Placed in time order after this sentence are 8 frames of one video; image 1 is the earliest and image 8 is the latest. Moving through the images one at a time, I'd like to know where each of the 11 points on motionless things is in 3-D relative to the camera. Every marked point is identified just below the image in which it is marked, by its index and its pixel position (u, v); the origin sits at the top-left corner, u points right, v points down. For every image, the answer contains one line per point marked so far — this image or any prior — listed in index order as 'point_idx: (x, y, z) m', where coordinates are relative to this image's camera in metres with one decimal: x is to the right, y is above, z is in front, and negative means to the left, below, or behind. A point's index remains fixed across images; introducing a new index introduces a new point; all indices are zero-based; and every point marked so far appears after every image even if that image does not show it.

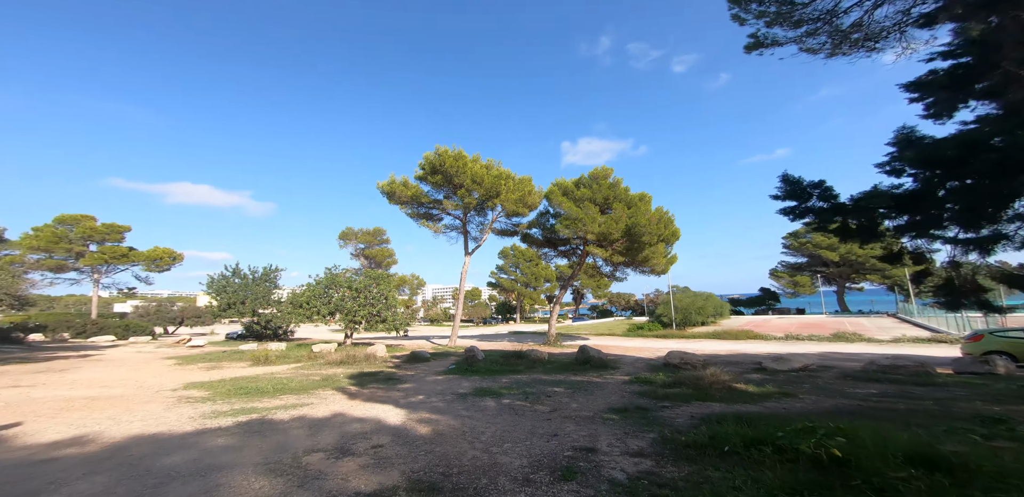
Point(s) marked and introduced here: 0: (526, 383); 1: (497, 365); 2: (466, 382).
0: (+0.4, -3.5, +10.5) m
1: (-0.6, -4.2, +14.7) m
2: (-1.2, -3.4, +10.5) m
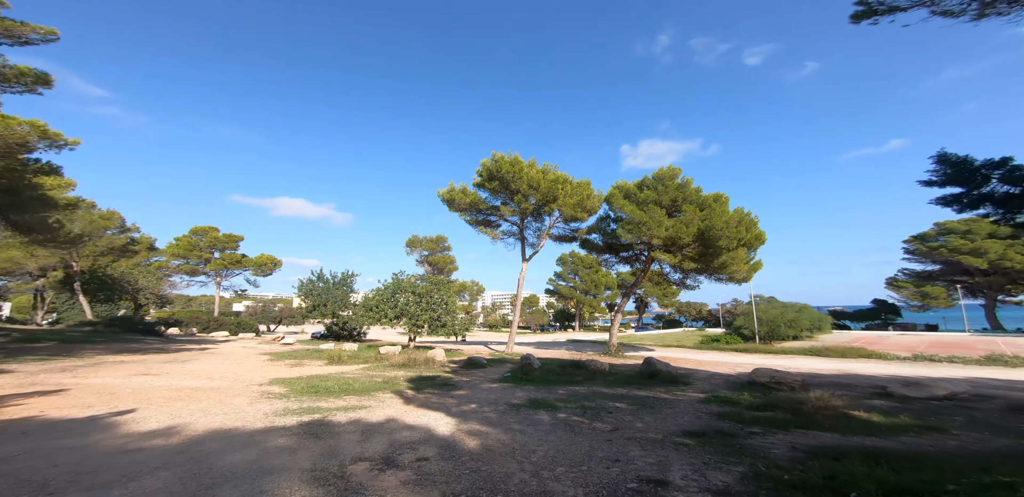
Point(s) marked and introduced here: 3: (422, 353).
0: (+1.8, -3.6, +9.9) m
1: (+1.4, -4.3, +14.2) m
2: (+0.2, -3.5, +10.1) m
3: (-3.8, -4.3, +17.1) m
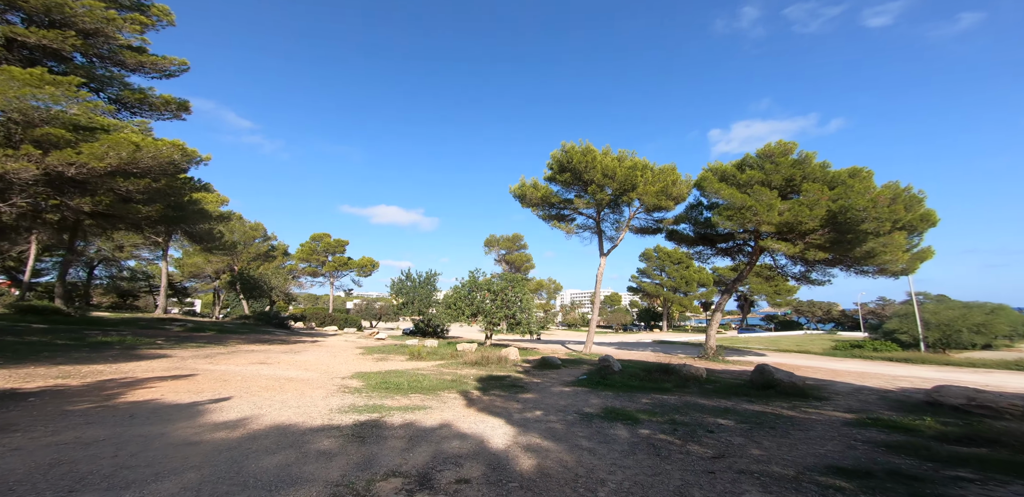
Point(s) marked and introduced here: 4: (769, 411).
0: (+3.4, -3.3, +8.5) m
1: (+3.8, -4.0, +12.7) m
2: (+1.8, -3.2, +8.9) m
3: (-0.7, -4.1, +16.6) m
4: (+5.8, -3.8, +9.5) m
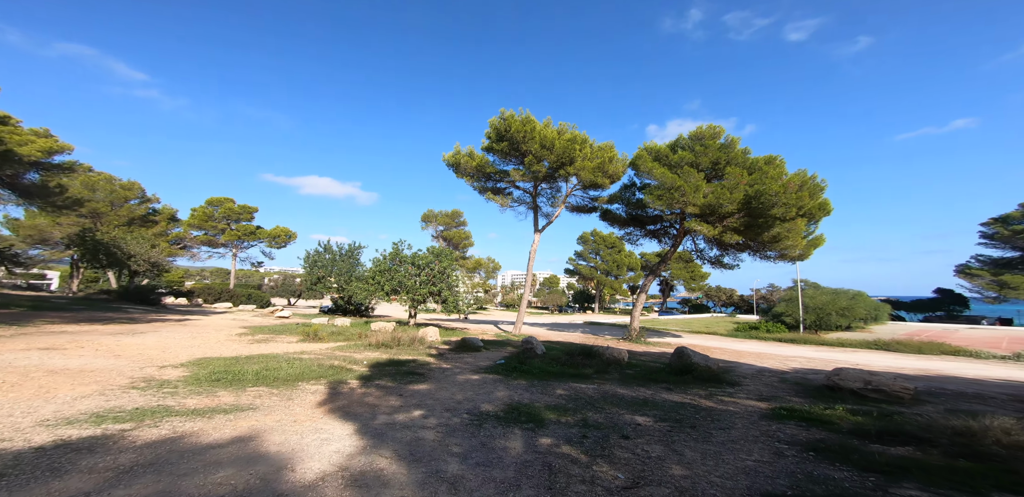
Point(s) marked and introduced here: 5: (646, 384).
0: (+1.4, -2.7, +7.2) m
1: (+1.2, -3.2, +11.5) m
2: (-0.1, -2.5, +7.4) m
3: (-3.7, -3.0, +14.7) m
4: (+3.6, -3.2, +8.7) m
5: (+3.3, -3.4, +10.4) m
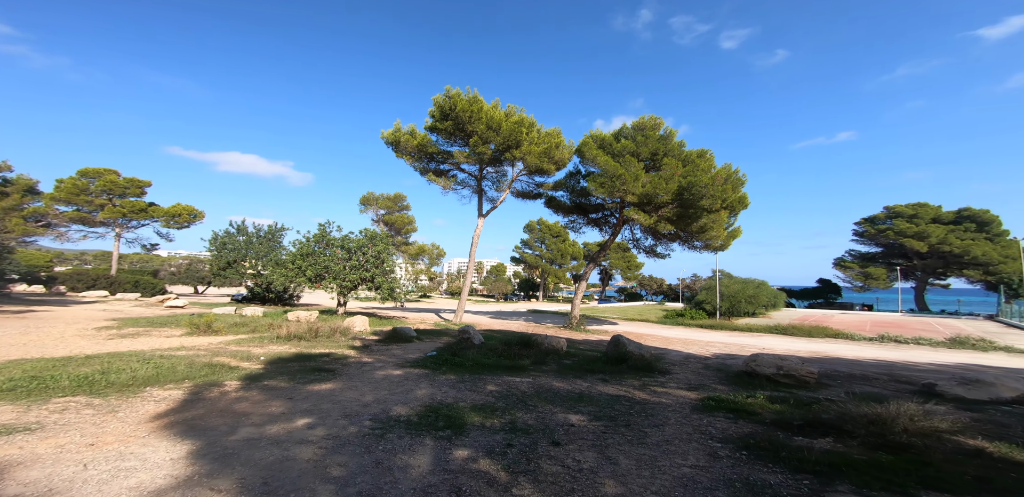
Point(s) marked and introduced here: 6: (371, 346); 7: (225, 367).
0: (+0.2, -2.4, +6.6) m
1: (-0.5, -2.8, +10.8) m
2: (-1.3, -2.2, +6.6) m
3: (-5.8, -2.4, +13.4) m
4: (+2.2, -2.9, +8.3) m
5: (+1.7, -3.0, +9.9) m
6: (-3.5, -2.5, +10.3) m
7: (-4.0, -1.7, +5.8) m
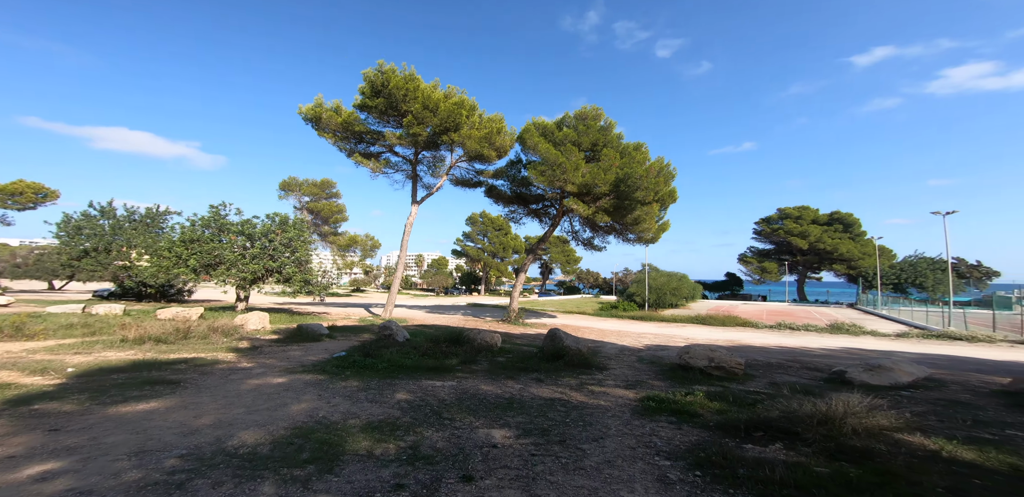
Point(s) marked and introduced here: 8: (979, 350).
0: (-0.9, -2.1, +5.4) m
1: (-2.2, -2.4, +9.5) m
2: (-2.5, -1.9, +5.2) m
3: (-7.9, -1.9, +11.3) m
4: (+0.8, -2.6, +7.3) m
5: (+0.1, -2.7, +8.9) m
6: (-5.1, -2.1, +8.6) m
7: (-4.9, -1.3, +4.0) m
8: (+22.2, -4.8, +20.1) m
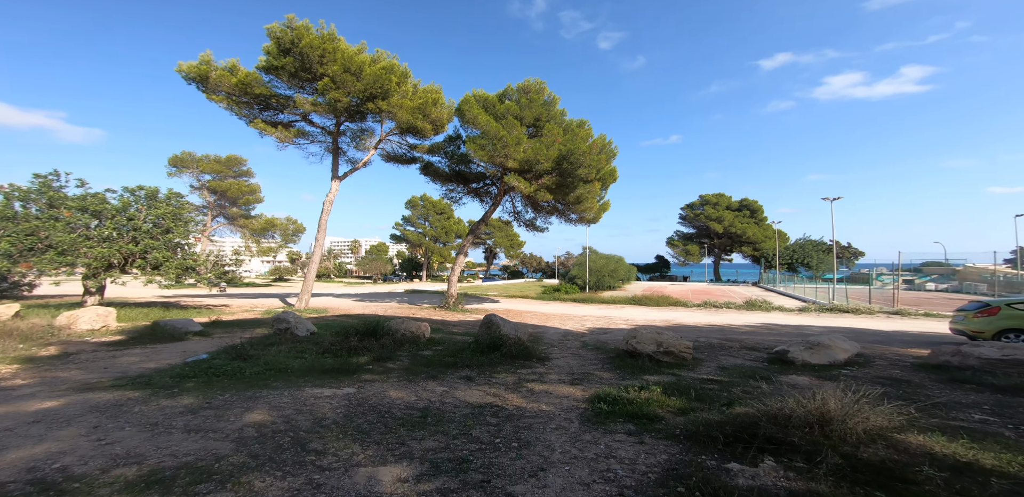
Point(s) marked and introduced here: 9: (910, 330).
0: (-1.7, -1.7, +3.6) m
1: (-3.6, -1.9, +7.5) m
2: (-3.3, -1.5, +3.2) m
3: (-9.4, -1.3, +8.5) m
4: (-0.3, -2.2, +5.8) m
5: (-1.3, -2.2, +7.3) m
6: (-6.3, -1.6, +6.2) m
7: (-5.6, -1.0, +1.7) m
8: (+19.1, -3.8, +21.4) m
9: (+18.4, -3.8, +19.3) m
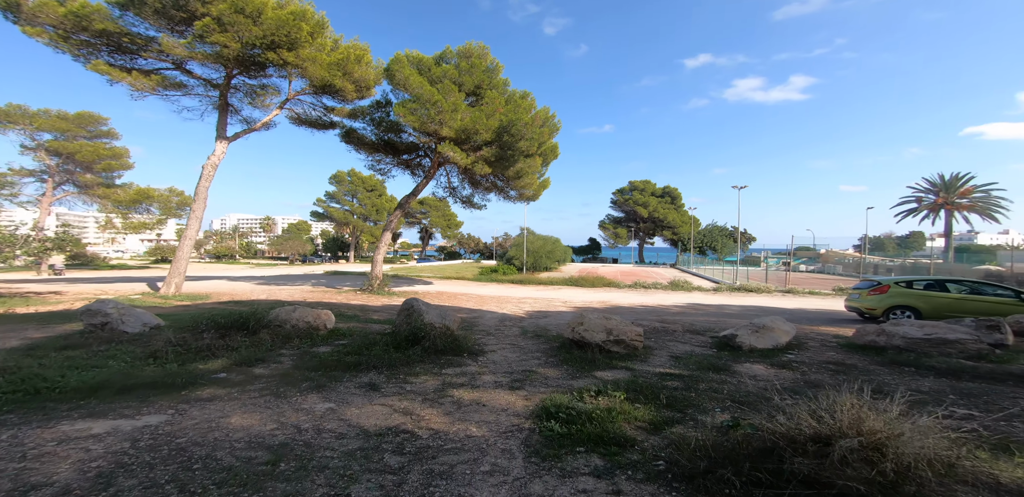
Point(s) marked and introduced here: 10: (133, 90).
0: (-2.2, -1.4, +1.6) m
1: (-4.7, -1.4, +5.2) m
2: (-3.6, -1.2, +0.9) m
3: (-10.6, -0.7, +5.2) m
4: (-1.1, -1.7, +4.0) m
5: (-2.3, -1.7, +5.3) m
6: (-7.1, -1.1, +3.4) m
7: (-5.7, -0.7, -0.9) m
8: (+15.6, -2.9, +22.5) m
9: (+15.2, -3.0, +20.2) m
10: (-12.7, +5.8, +14.3) m
